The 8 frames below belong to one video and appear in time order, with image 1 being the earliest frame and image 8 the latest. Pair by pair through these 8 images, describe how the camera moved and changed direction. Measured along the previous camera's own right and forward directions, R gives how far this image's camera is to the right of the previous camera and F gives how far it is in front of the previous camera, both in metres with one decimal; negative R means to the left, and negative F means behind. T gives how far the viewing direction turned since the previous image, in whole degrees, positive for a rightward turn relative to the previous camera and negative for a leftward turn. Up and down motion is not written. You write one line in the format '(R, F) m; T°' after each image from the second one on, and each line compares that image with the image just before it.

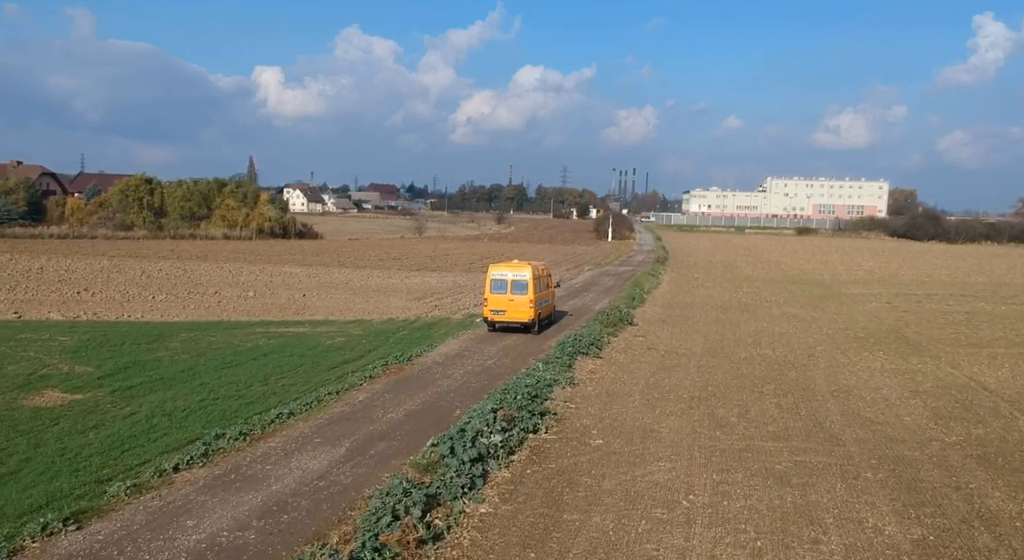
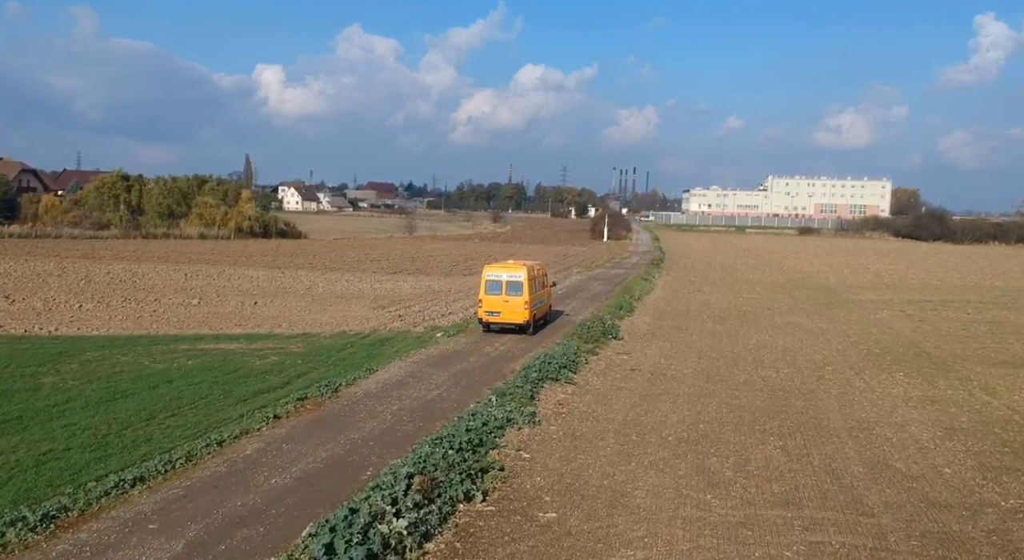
(+0.9, +2.8) m; 0°
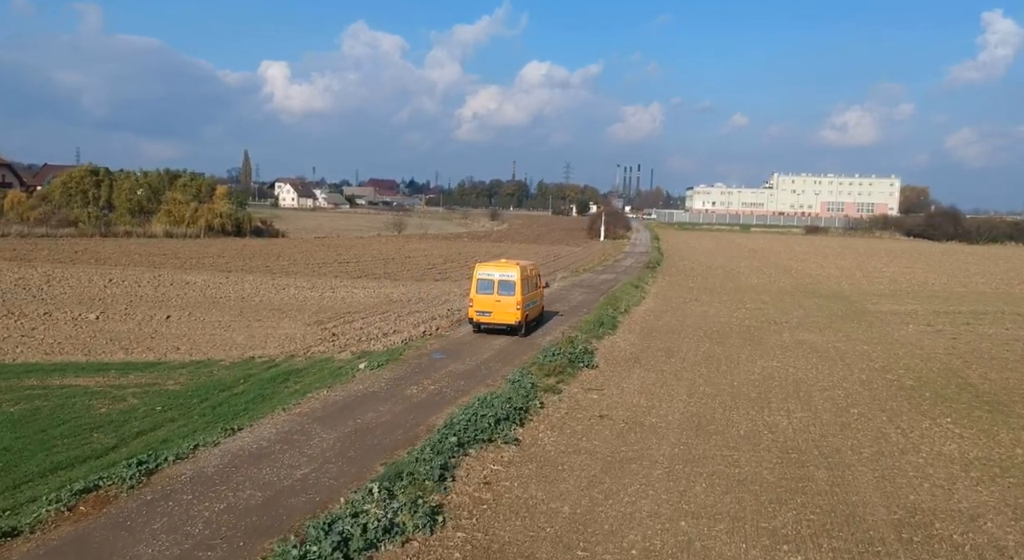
(+1.3, +4.0) m; 0°
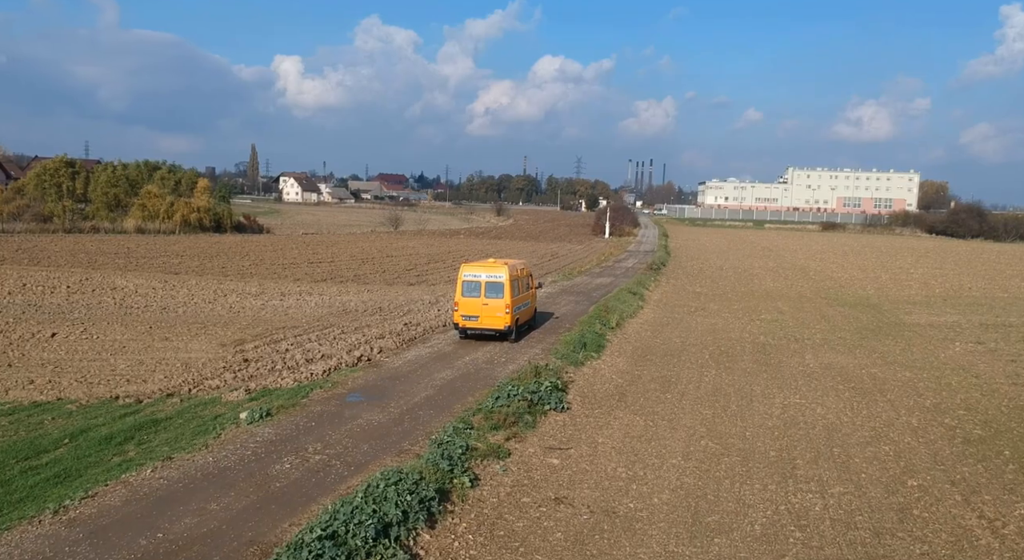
(+1.2, +4.0) m; -1°
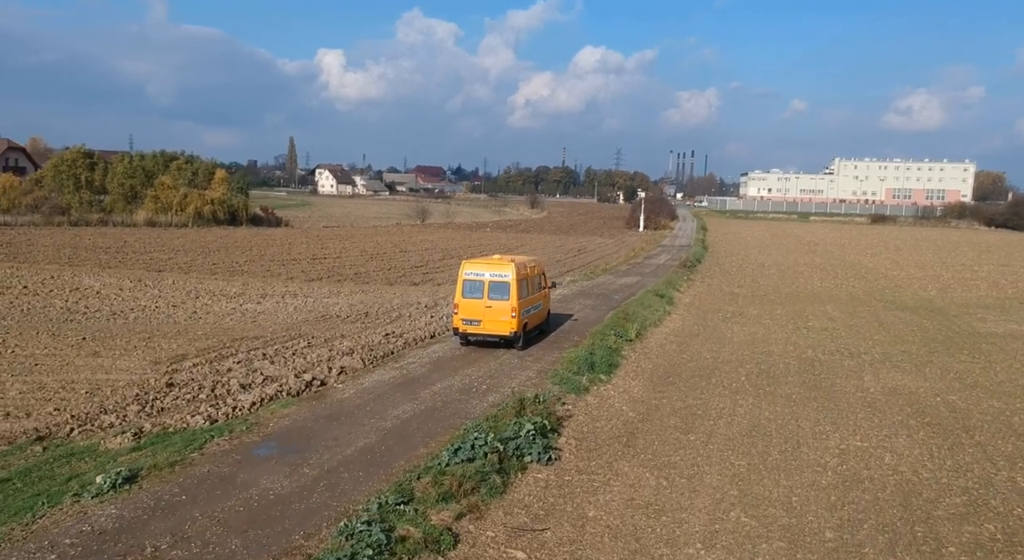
(+0.9, +3.2) m; -3°
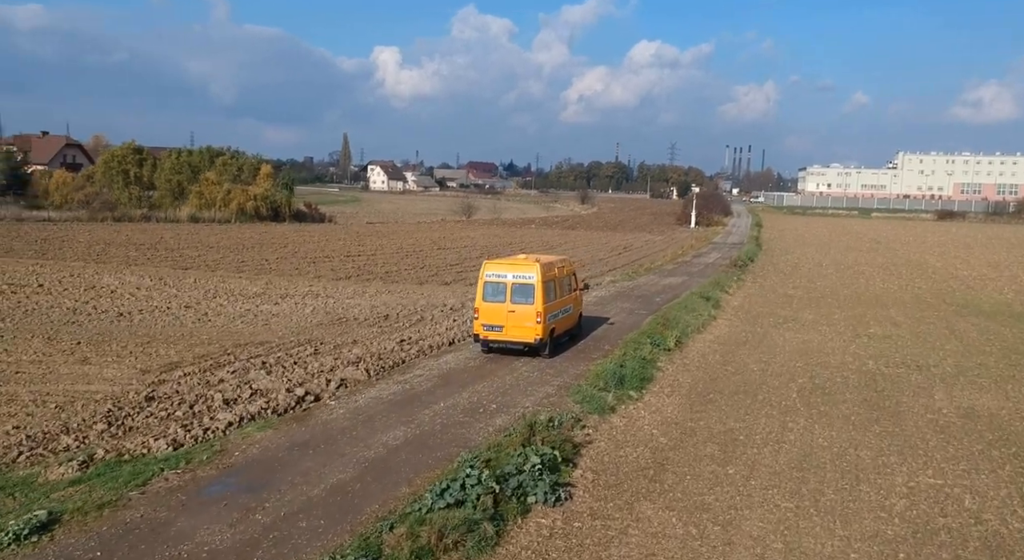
(+0.6, +1.6) m; -4°
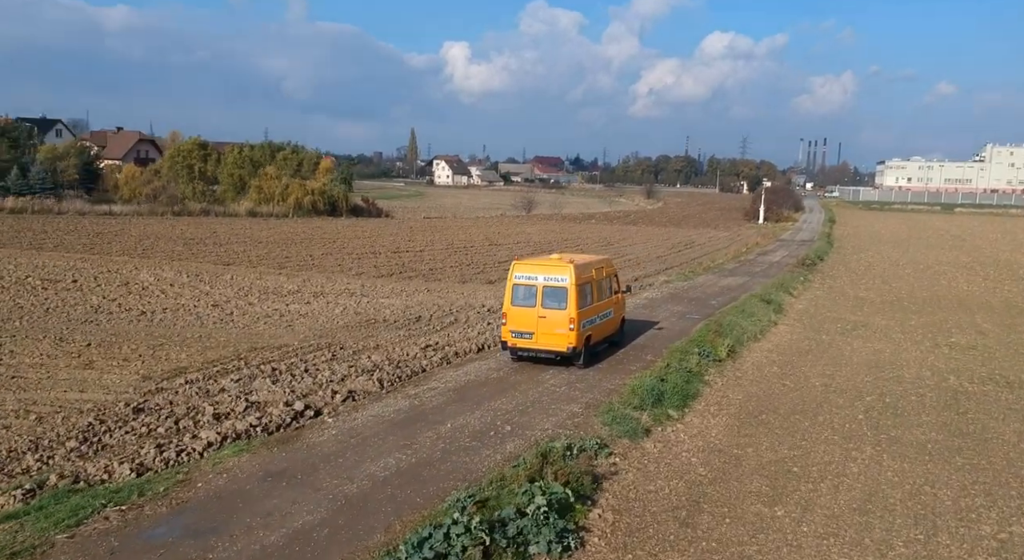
(+0.6, +1.4) m; -5°
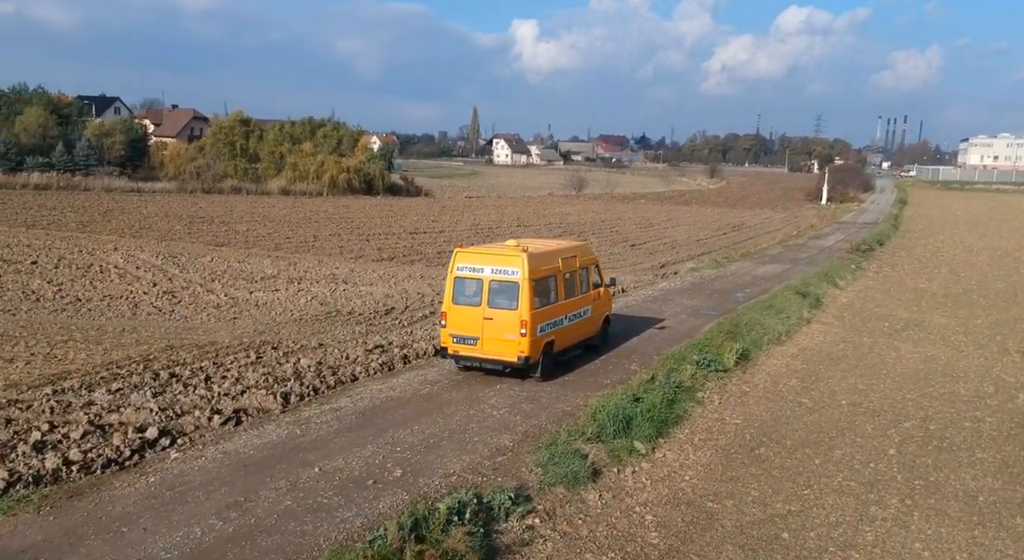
(+1.8, +2.6) m; -5°
